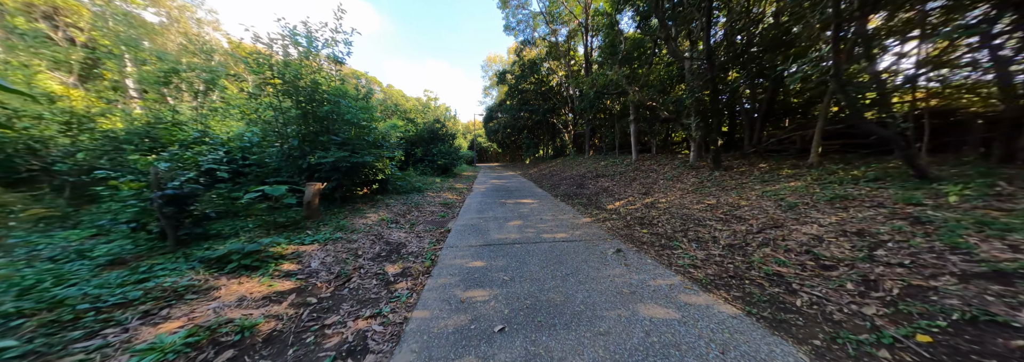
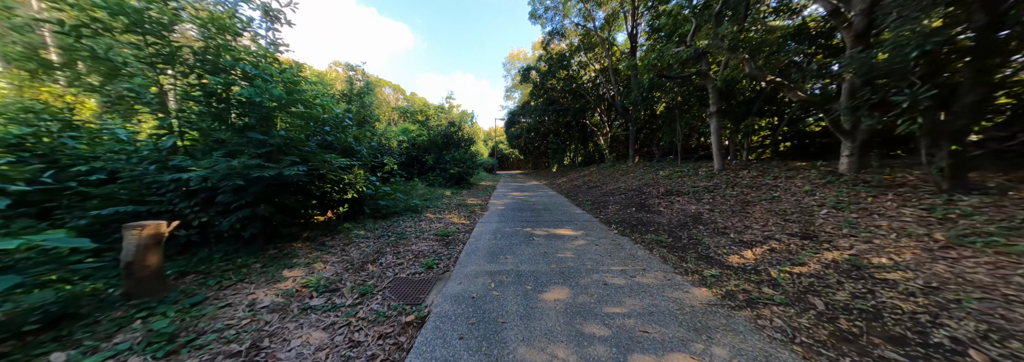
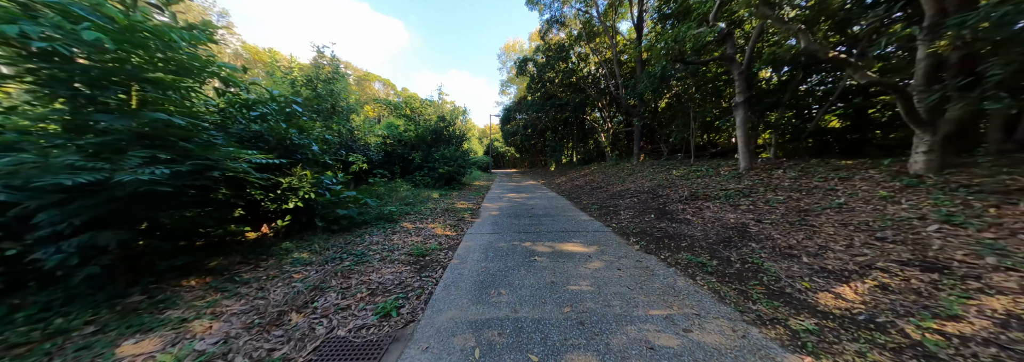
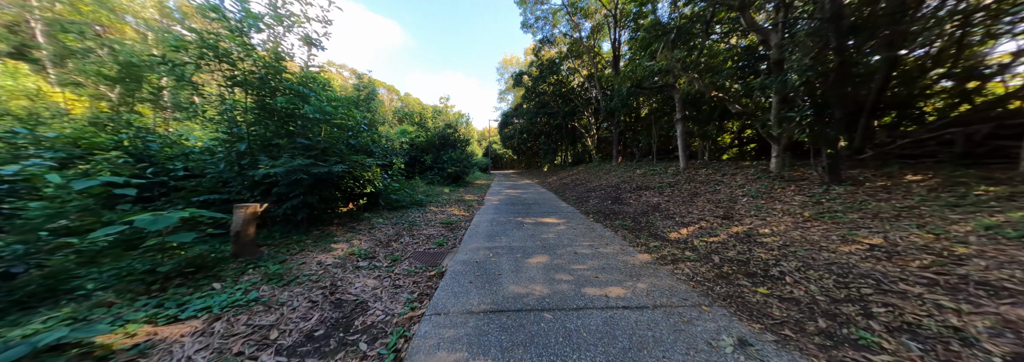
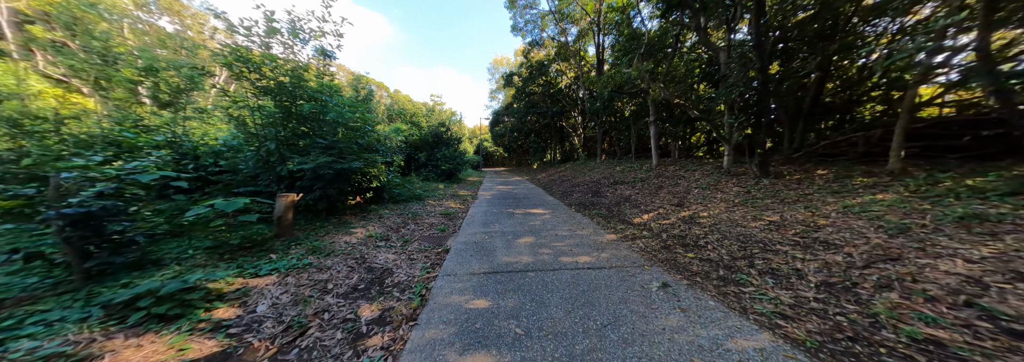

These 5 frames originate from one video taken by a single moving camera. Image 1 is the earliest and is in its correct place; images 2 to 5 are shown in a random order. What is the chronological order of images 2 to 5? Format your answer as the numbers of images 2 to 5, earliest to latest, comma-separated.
5, 4, 2, 3
